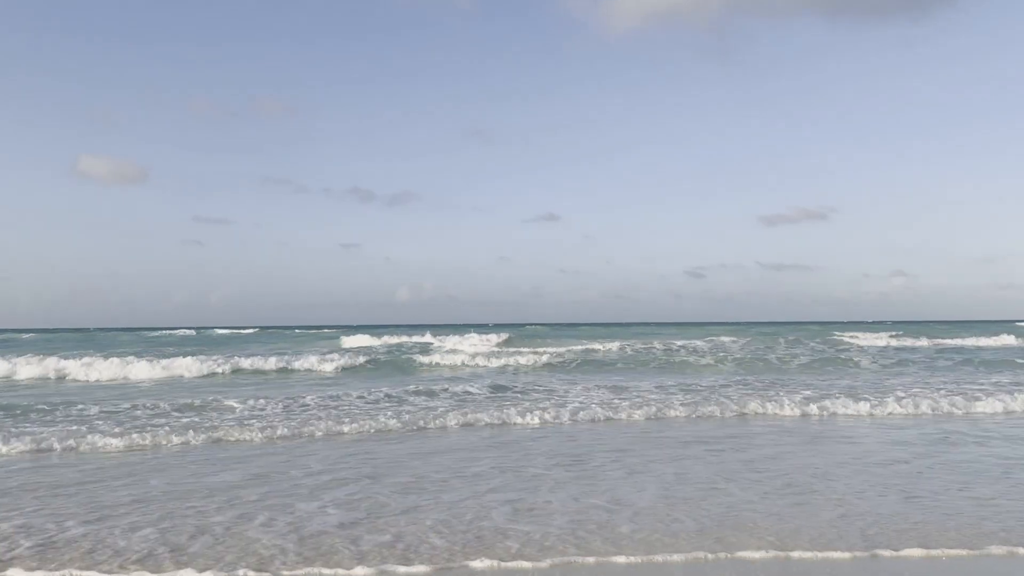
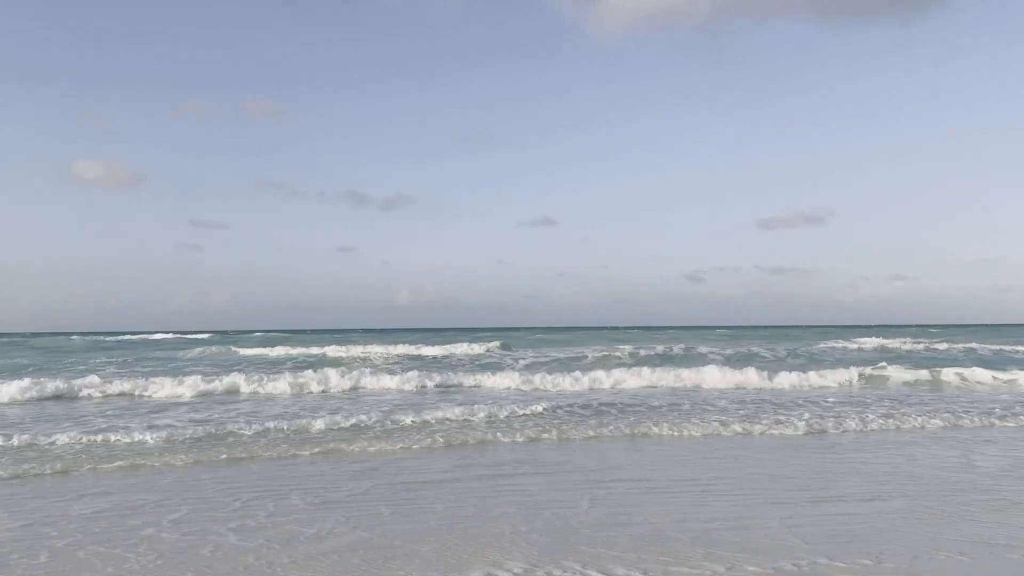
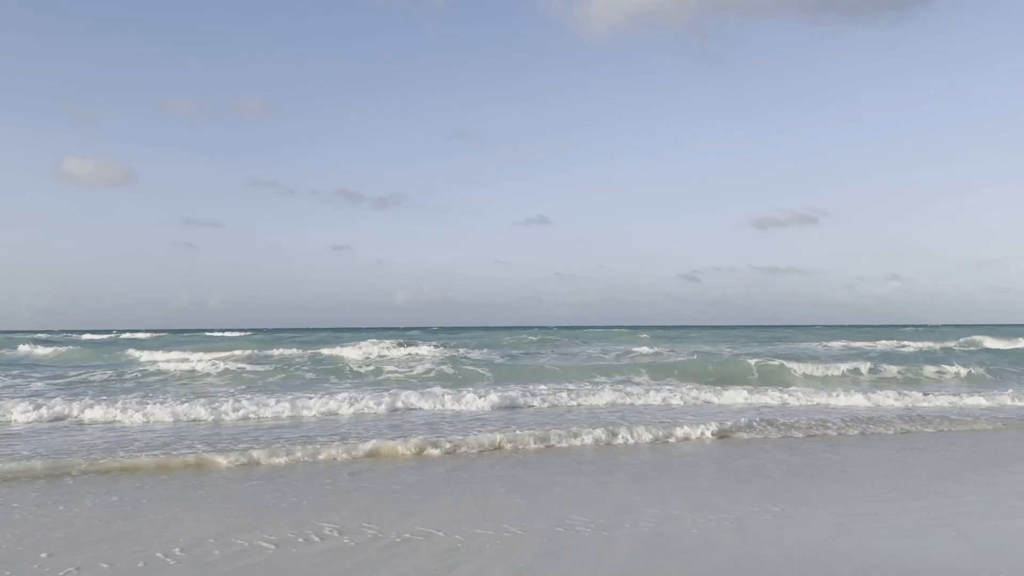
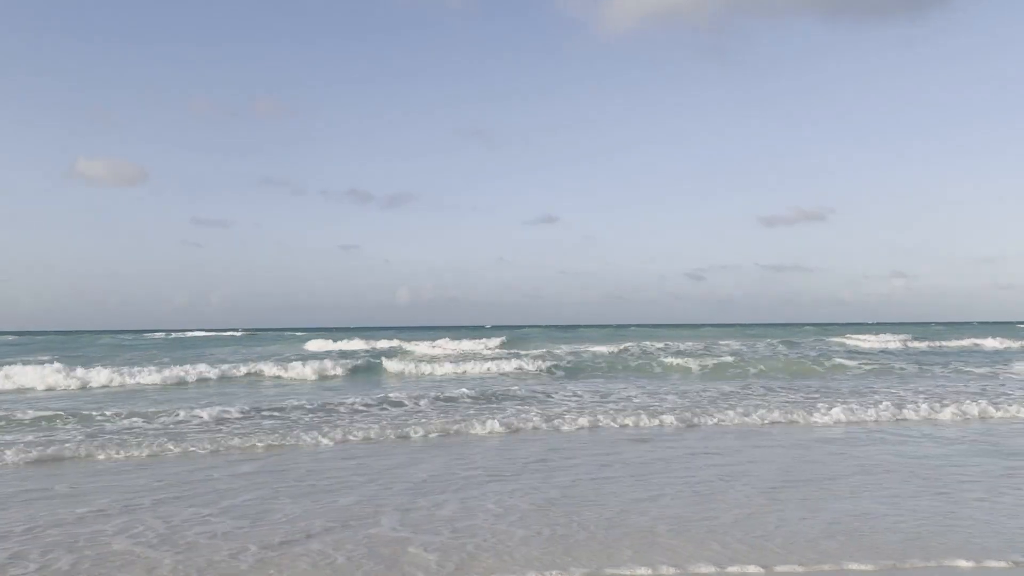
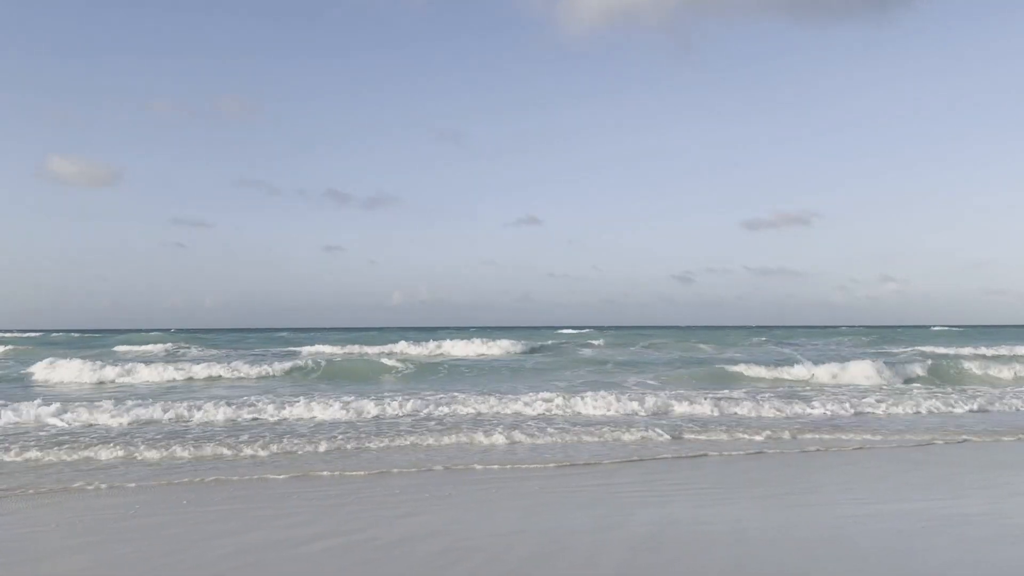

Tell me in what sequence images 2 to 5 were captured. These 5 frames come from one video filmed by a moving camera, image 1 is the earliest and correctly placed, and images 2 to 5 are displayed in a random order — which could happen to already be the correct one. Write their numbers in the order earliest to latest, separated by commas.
4, 2, 3, 5
